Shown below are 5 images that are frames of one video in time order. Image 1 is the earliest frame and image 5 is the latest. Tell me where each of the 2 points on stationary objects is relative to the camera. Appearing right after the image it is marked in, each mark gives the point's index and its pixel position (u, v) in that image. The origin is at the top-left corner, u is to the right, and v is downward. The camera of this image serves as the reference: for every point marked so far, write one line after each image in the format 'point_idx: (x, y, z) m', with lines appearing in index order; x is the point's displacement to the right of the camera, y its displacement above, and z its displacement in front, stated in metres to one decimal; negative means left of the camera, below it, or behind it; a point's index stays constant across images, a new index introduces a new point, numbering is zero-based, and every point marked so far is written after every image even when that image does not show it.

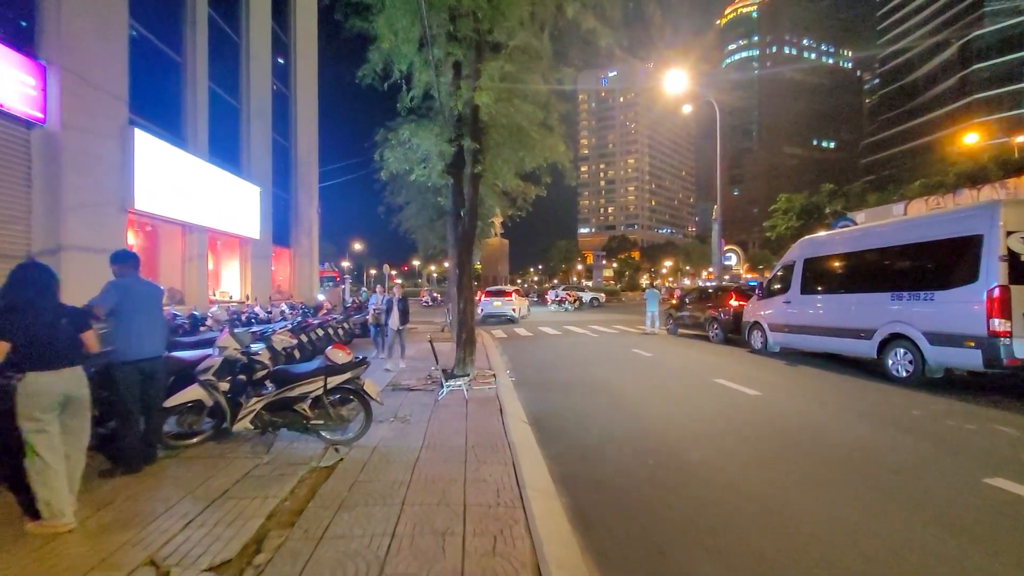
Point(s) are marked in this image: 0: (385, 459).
0: (-1.6, -2.2, +6.2) m
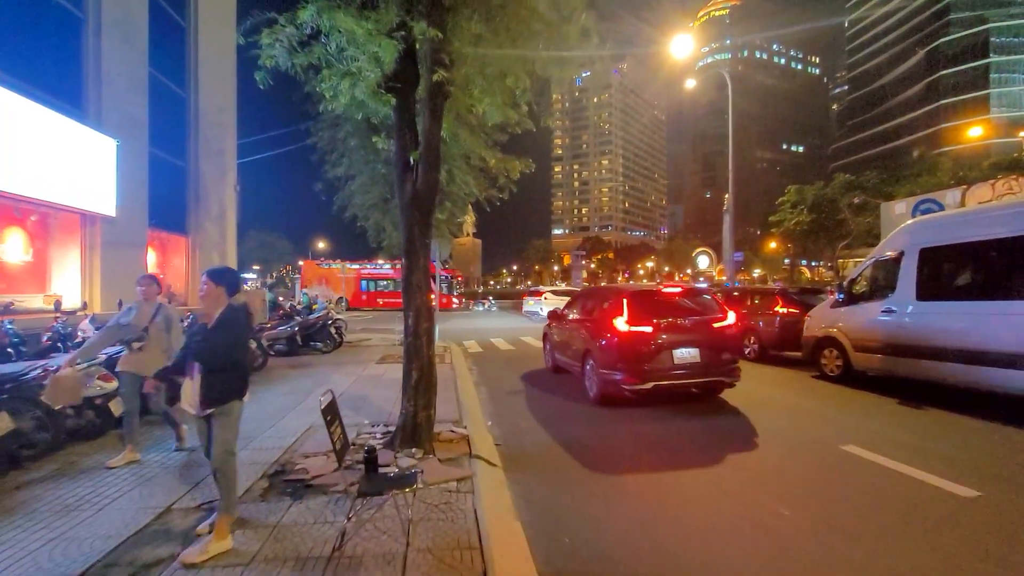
0: (-1.5, -2.2, +1.1) m
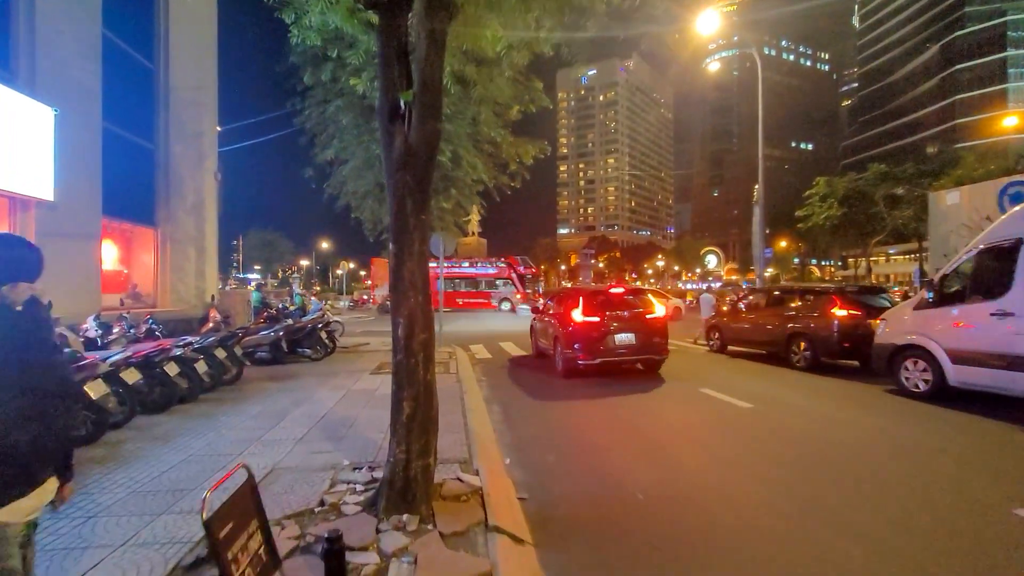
0: (-1.2, -2.2, -0.9) m
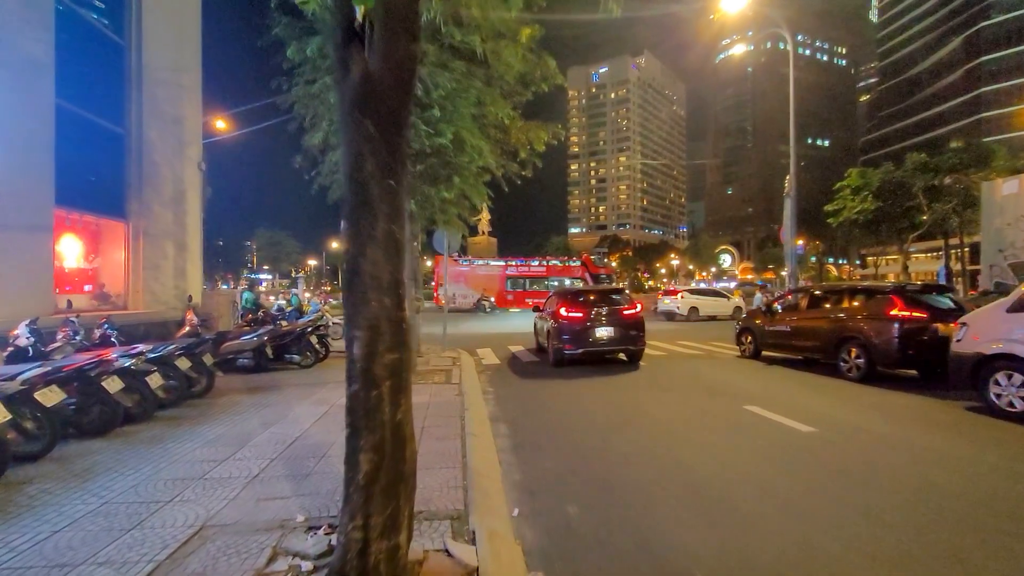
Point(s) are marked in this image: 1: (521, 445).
0: (-1.3, -2.2, -2.5) m
1: (+0.1, -2.4, +7.6) m
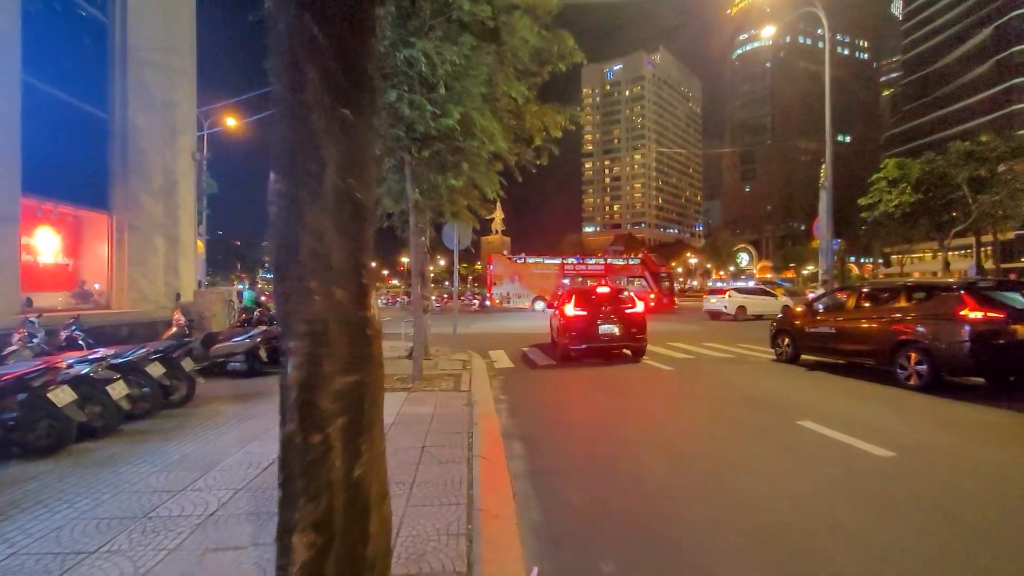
0: (-1.4, -2.1, -3.6) m
1: (+0.3, -2.4, +6.4) m
